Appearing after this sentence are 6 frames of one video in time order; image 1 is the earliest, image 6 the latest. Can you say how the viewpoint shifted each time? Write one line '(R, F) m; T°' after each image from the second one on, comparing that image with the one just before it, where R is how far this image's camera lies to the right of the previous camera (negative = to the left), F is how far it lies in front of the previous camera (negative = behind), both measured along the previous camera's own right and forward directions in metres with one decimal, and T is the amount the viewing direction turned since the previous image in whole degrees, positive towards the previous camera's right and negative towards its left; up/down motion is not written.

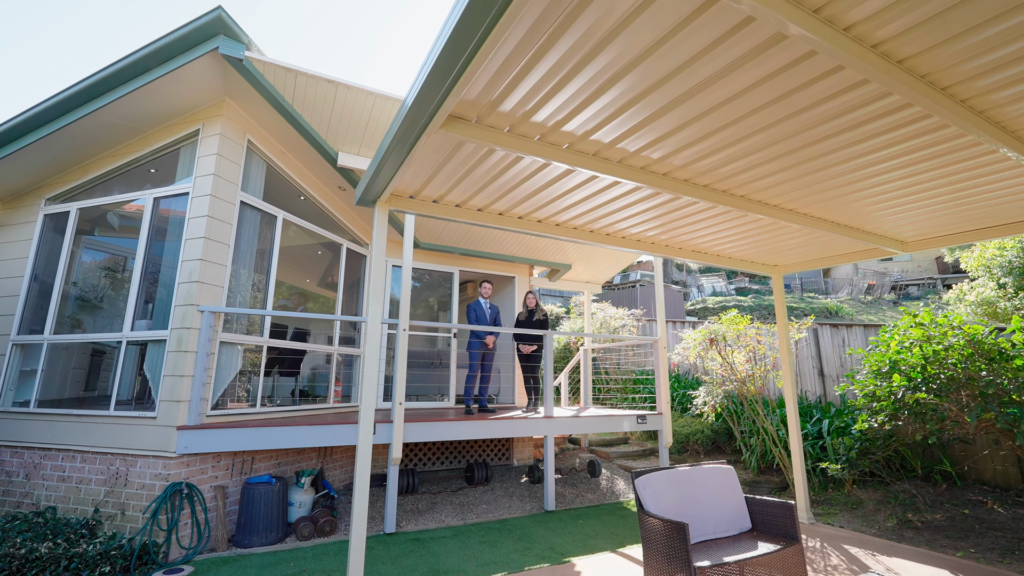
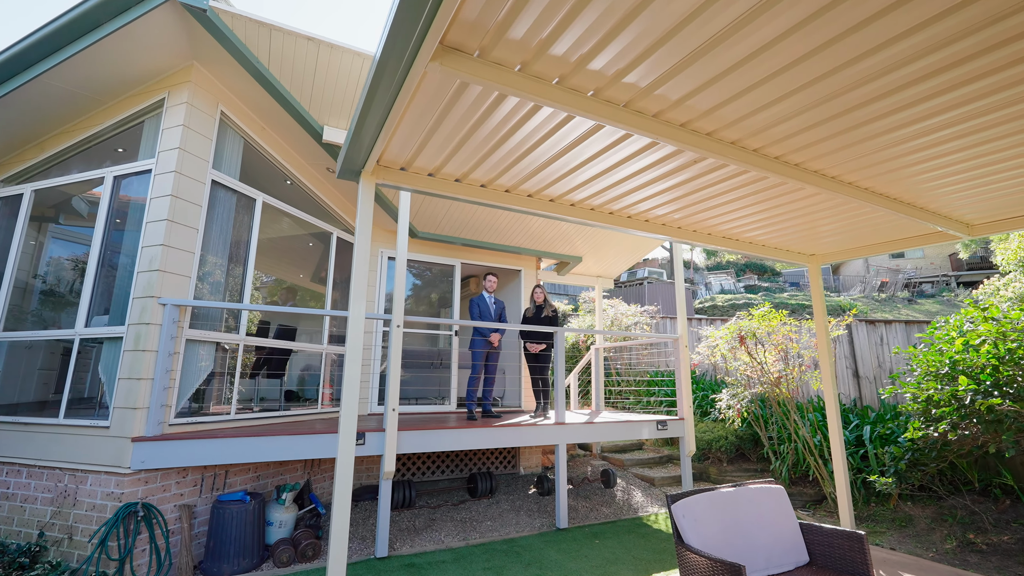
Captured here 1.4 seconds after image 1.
(0.0, +0.5) m; 0°
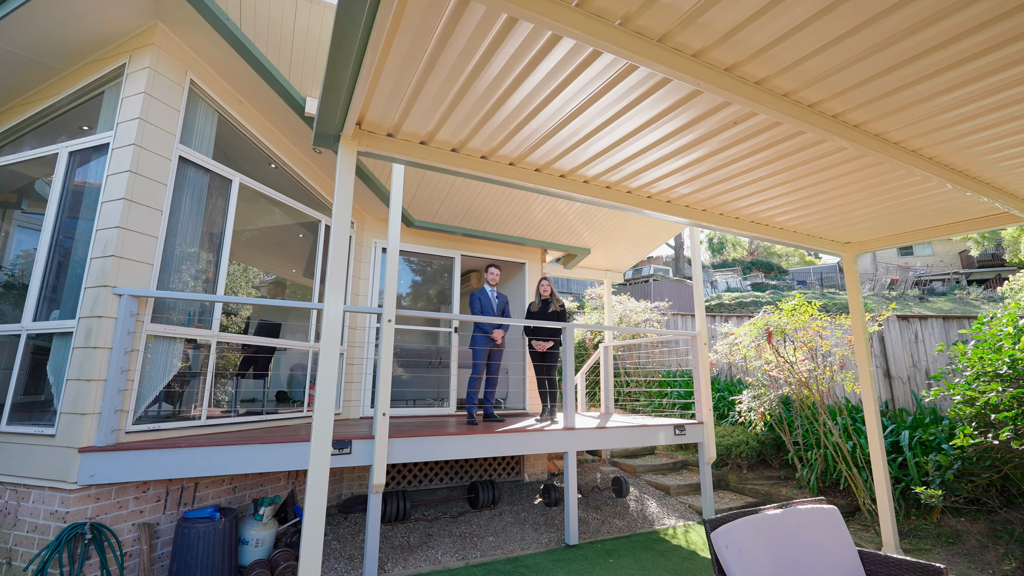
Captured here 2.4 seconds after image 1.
(0.0, +0.4) m; 0°
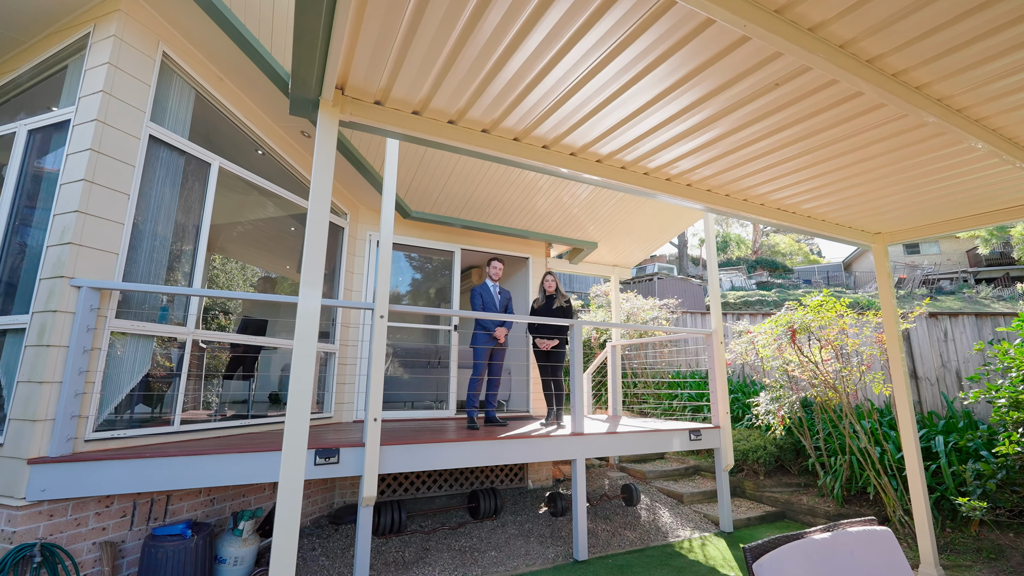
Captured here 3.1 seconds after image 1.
(0.0, +0.3) m; 0°
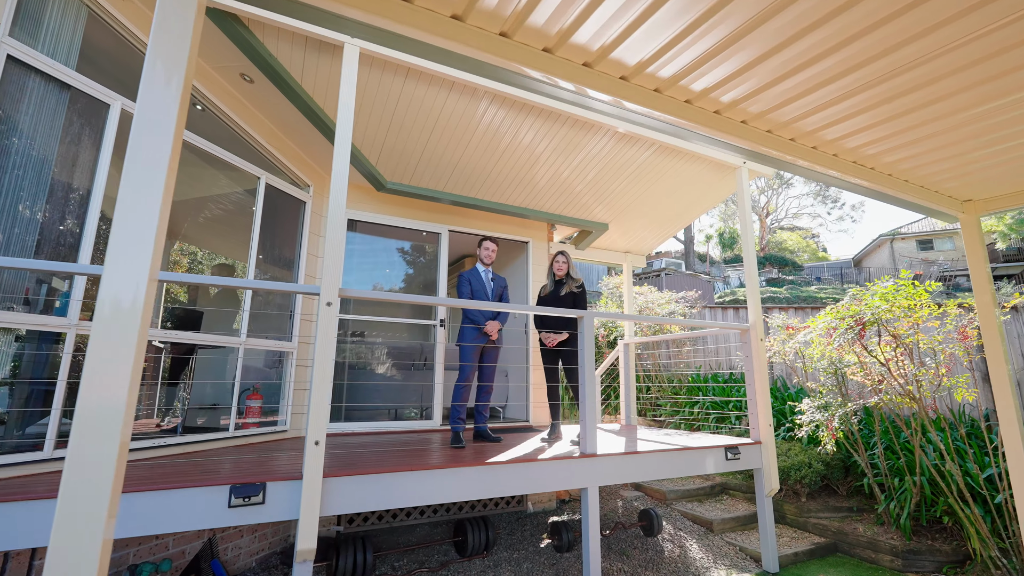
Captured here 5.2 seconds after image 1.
(+0.1, +0.9) m; 0°
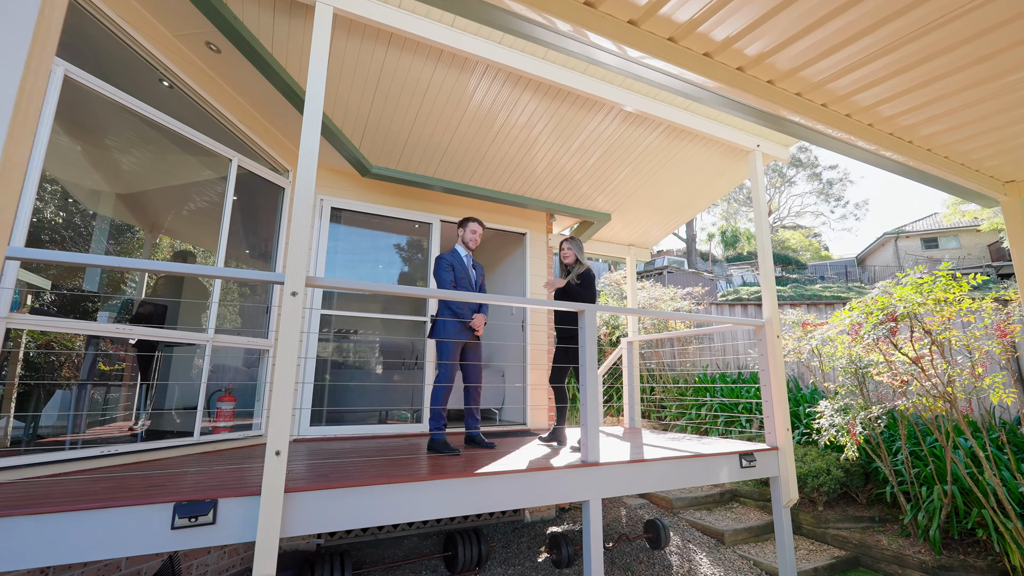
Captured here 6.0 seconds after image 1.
(0.0, +0.3) m; 0°
